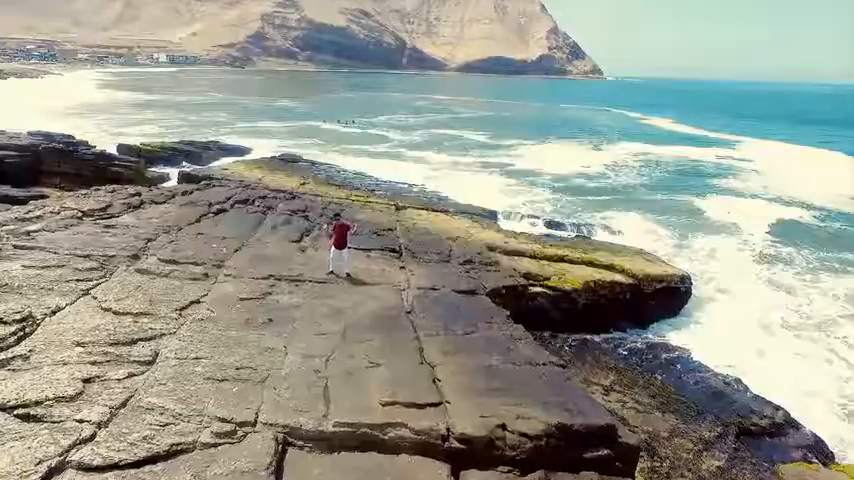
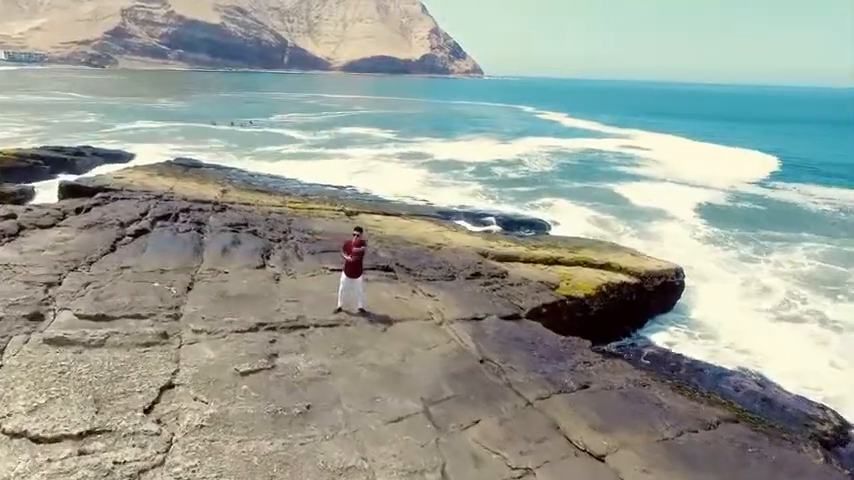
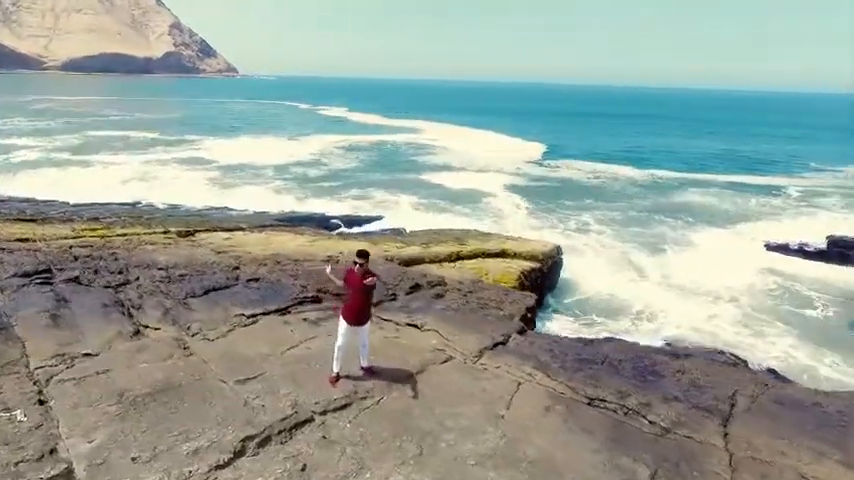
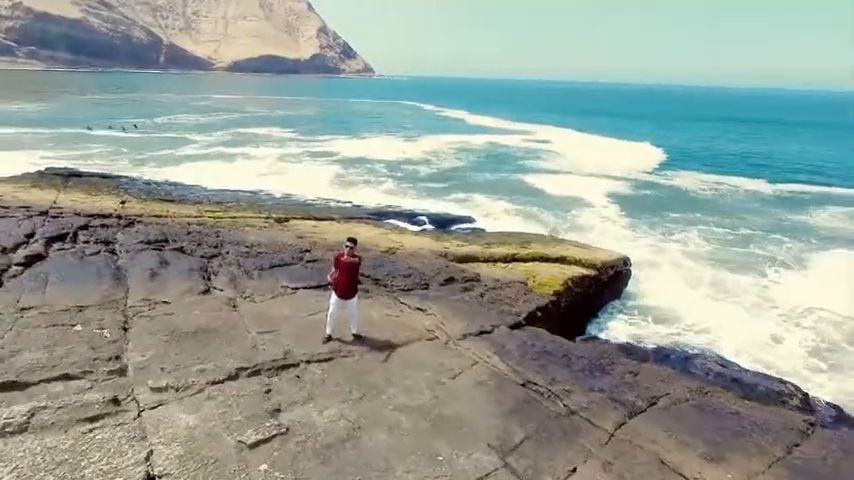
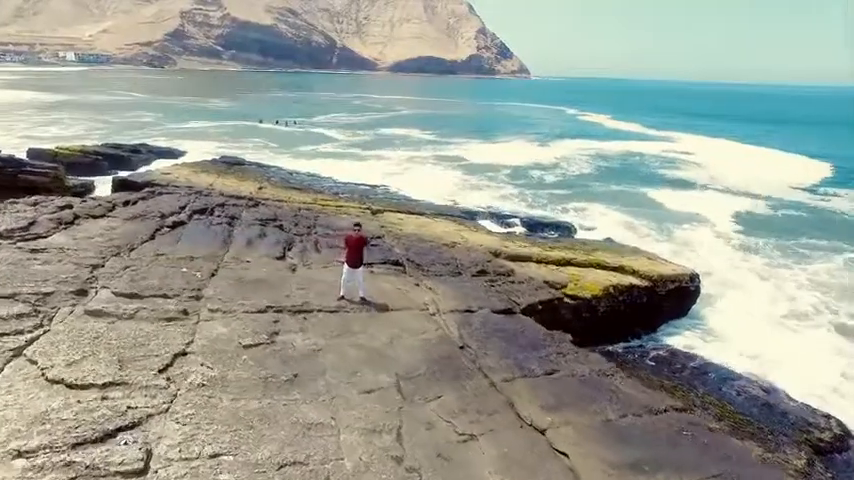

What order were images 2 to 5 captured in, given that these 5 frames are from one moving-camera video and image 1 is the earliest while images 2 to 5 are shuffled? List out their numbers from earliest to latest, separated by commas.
5, 2, 4, 3
